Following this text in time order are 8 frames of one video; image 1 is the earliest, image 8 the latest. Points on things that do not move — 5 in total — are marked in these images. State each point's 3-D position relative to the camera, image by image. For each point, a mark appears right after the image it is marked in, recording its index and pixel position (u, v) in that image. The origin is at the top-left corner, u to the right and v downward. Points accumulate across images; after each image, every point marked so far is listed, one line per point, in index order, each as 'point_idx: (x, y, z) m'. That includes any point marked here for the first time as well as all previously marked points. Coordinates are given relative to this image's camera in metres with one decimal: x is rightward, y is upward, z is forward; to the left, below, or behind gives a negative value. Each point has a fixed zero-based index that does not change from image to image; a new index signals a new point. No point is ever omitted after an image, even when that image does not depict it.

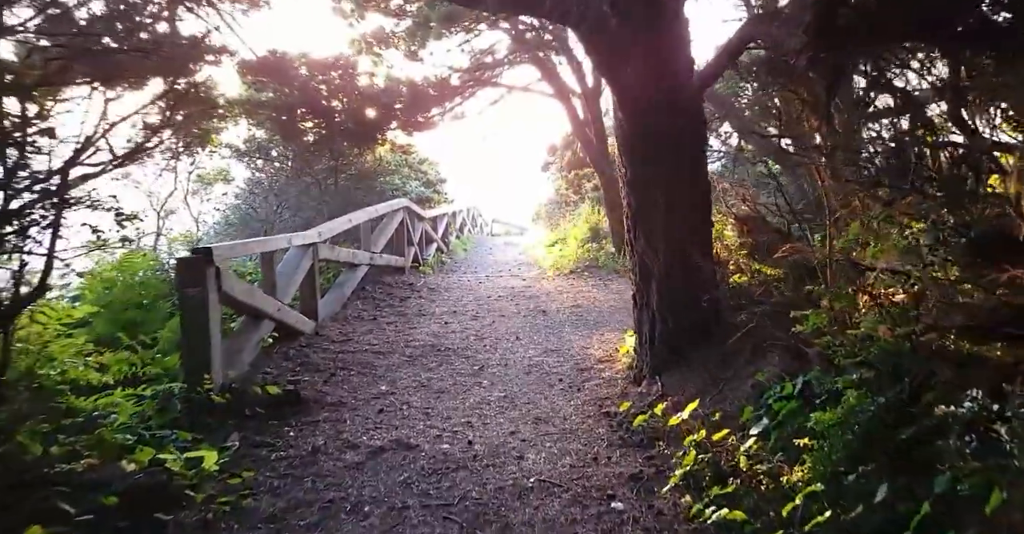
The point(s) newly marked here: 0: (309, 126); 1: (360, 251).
0: (-2.5, +1.8, +6.9) m
1: (-1.6, +0.2, +5.6) m
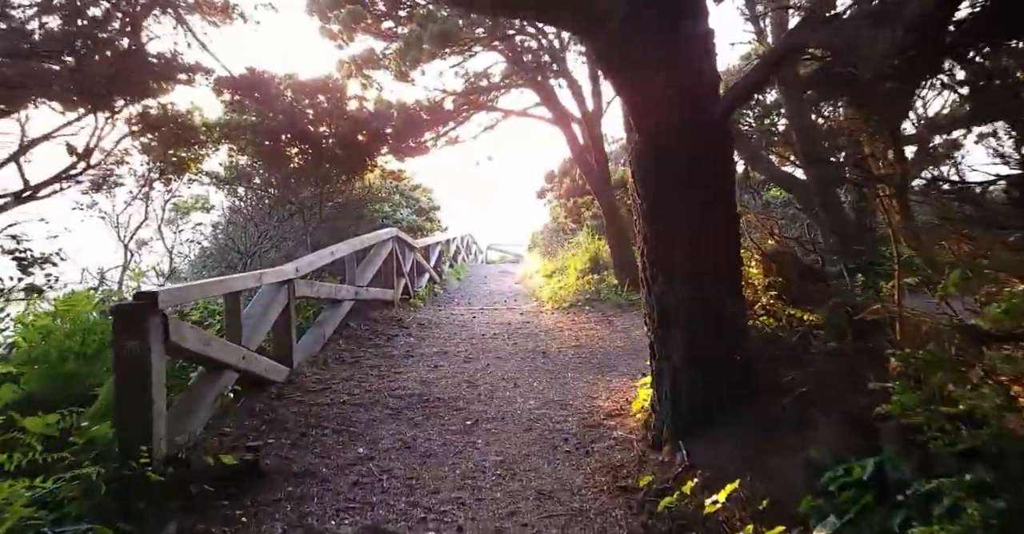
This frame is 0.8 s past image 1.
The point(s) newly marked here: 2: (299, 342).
0: (-2.5, +1.4, +6.5) m
1: (-1.6, -0.2, +5.2) m
2: (-1.6, -0.6, +4.3) m
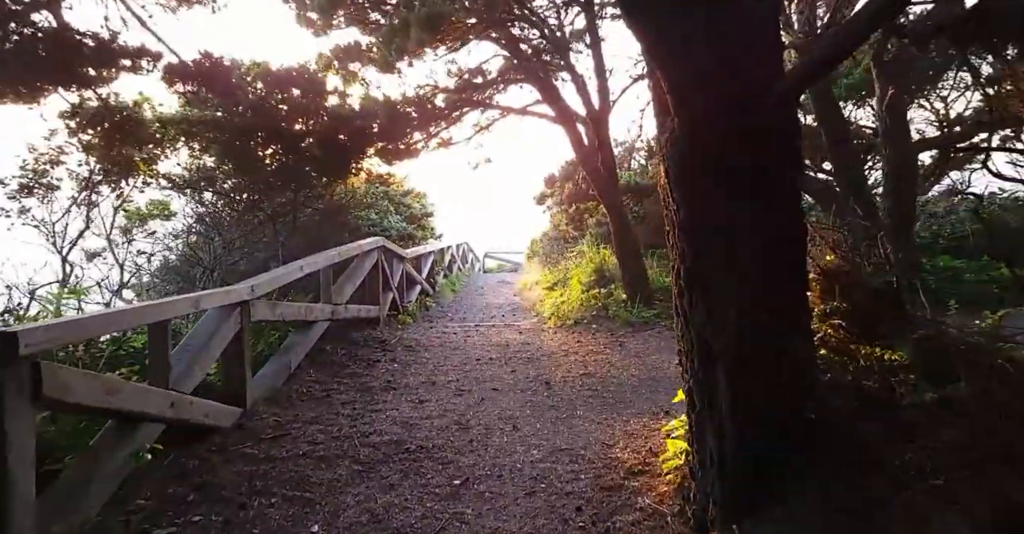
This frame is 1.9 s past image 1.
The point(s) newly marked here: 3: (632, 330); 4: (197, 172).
0: (-2.6, +1.2, +5.9) m
1: (-1.6, -0.3, +4.5) m
2: (-1.6, -0.7, +3.6) m
3: (+1.2, -0.6, +5.5) m
4: (-3.3, +1.0, +5.8) m
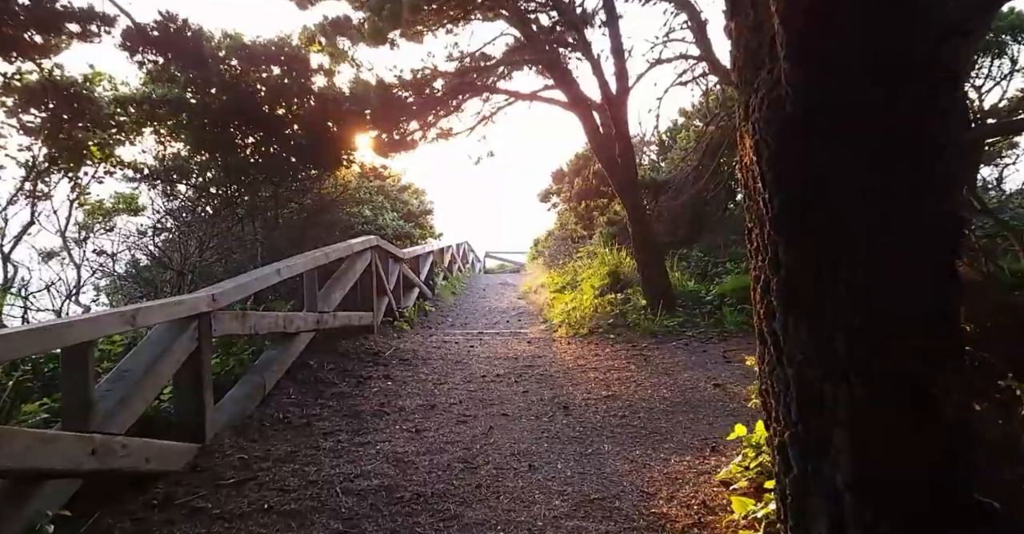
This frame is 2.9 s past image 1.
0: (-2.5, +1.2, +5.3) m
1: (-1.5, -0.3, +4.0) m
2: (-1.6, -0.7, +3.0) m
3: (+1.3, -0.7, +4.9) m
4: (-3.2, +1.0, +5.2) m
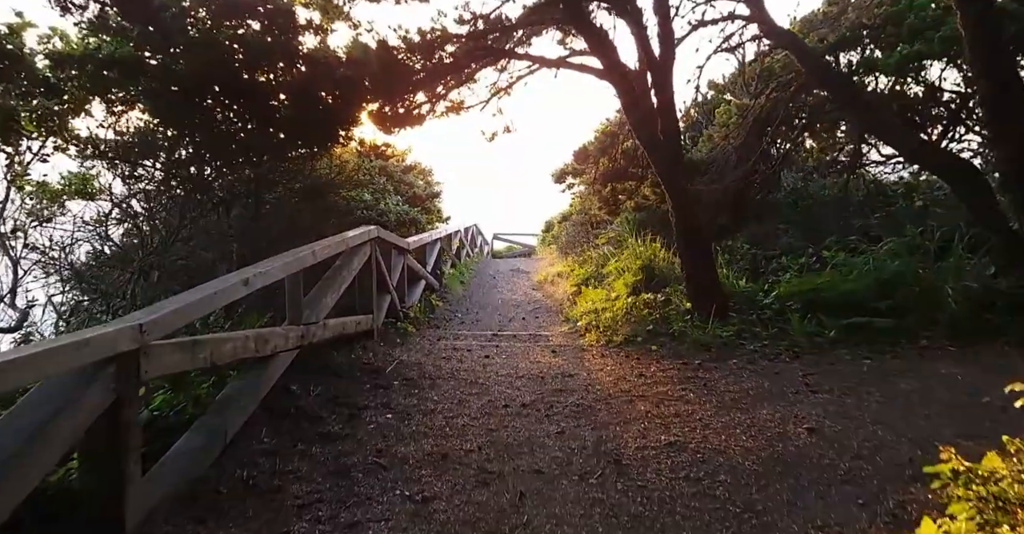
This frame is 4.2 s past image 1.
0: (-2.3, +1.2, +4.4) m
1: (-1.3, -0.4, +3.1) m
2: (-1.4, -0.8, +2.2) m
3: (+1.5, -0.7, +4.1) m
4: (-3.0, +1.0, +4.3) m
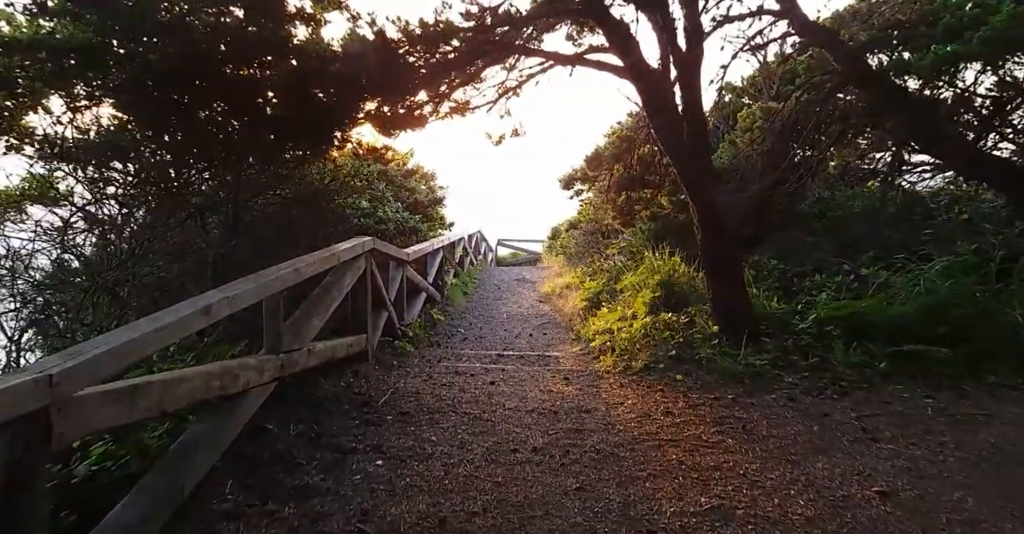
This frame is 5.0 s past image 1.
0: (-2.2, +1.1, +4.0) m
1: (-1.3, -0.5, +2.7) m
2: (-1.3, -0.9, +1.8) m
3: (+1.5, -0.8, +3.6) m
4: (-2.9, +0.9, +3.9) m
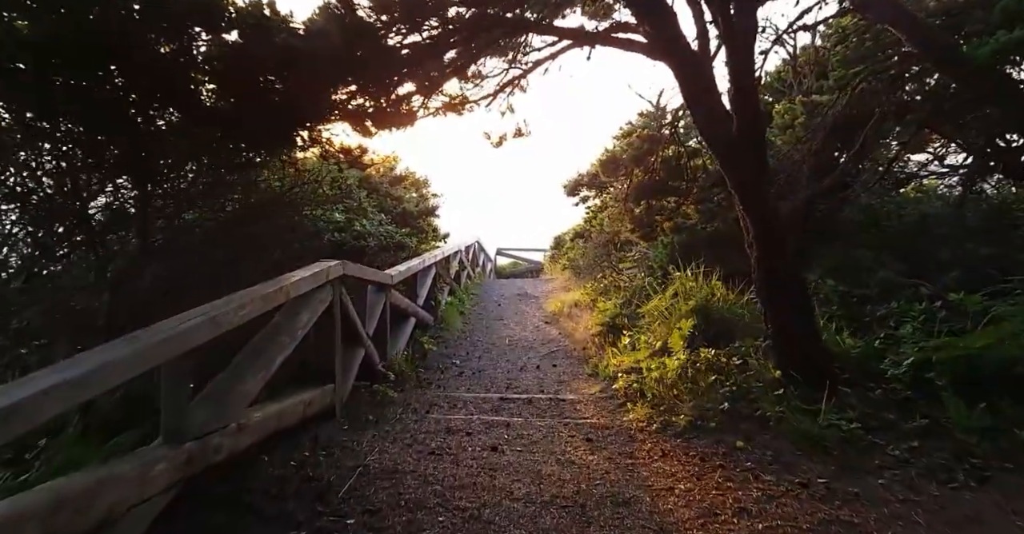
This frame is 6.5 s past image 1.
0: (-2.2, +0.9, +3.1) m
1: (-1.2, -0.6, +1.7) m
2: (-1.3, -1.1, +0.8) m
3: (+1.6, -1.0, +2.7) m
4: (-2.9, +0.7, +3.0) m
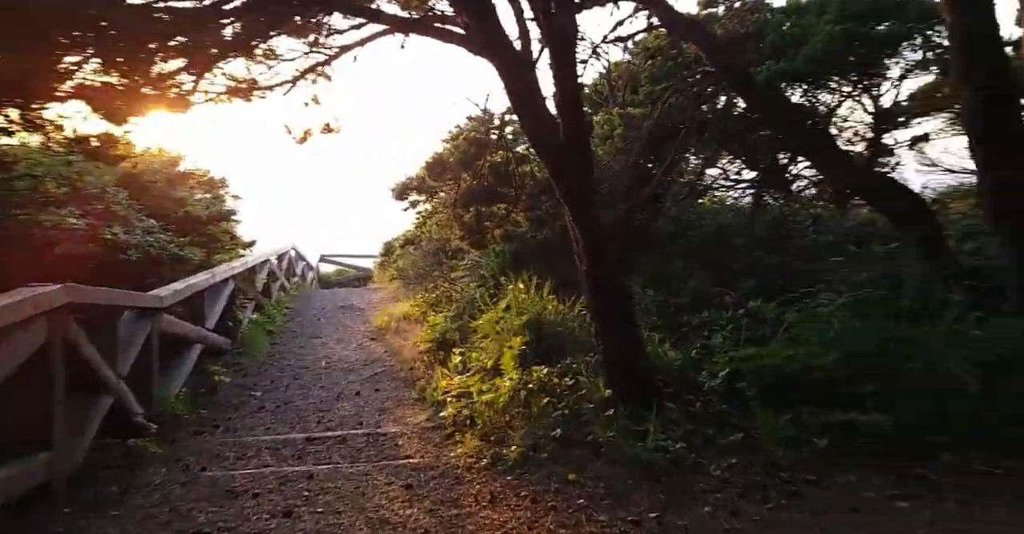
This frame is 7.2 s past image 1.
0: (-3.0, +0.8, +1.8) m
1: (-1.7, -0.8, +0.8) m
2: (-1.5, -1.2, -0.1) m
3: (+0.7, -1.1, +2.5) m
4: (-3.7, +0.6, +1.5) m
